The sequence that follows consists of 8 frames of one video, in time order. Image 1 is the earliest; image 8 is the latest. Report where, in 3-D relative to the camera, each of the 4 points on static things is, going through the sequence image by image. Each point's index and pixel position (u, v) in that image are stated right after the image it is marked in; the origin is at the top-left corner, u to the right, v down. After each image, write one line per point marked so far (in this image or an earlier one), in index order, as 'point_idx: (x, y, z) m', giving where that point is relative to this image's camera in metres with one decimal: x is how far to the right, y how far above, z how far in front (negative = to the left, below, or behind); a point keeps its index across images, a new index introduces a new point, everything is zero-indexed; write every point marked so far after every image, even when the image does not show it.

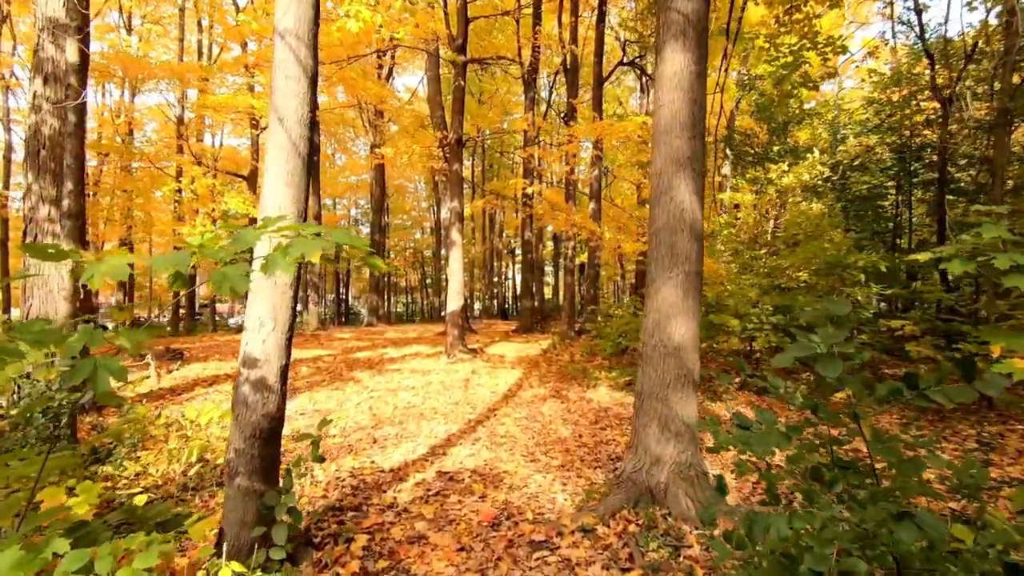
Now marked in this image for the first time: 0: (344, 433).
0: (-1.9, -1.6, +5.5) m
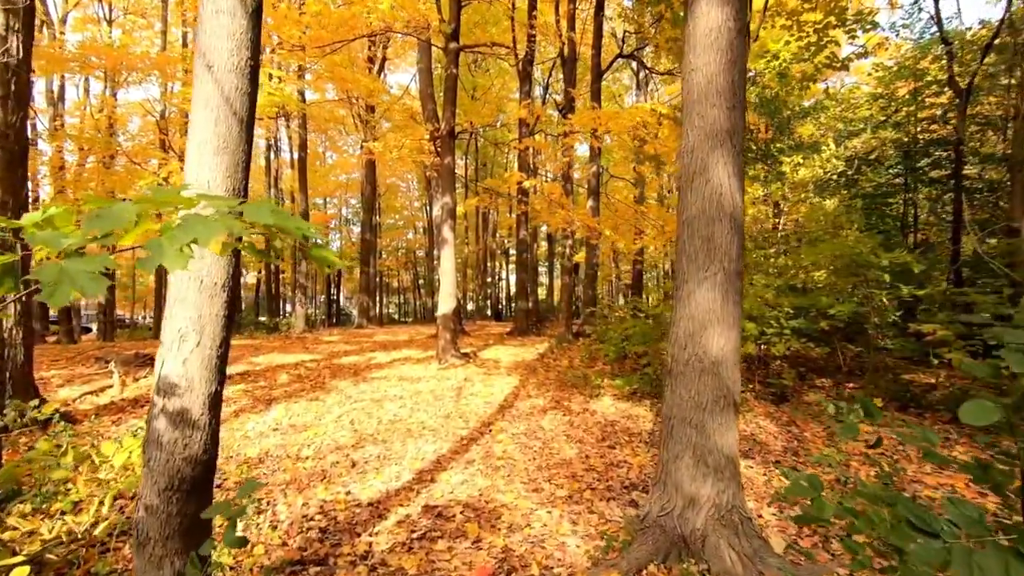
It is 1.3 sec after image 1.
0: (-1.9, -1.7, +4.8) m
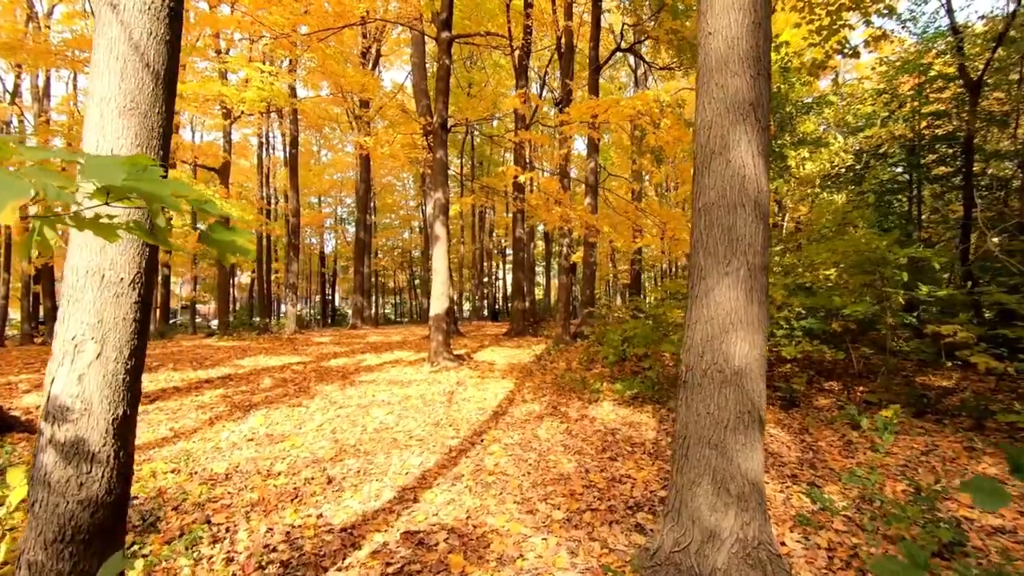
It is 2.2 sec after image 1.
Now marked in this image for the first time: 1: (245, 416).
0: (-2.0, -1.6, +4.4) m
1: (-3.6, -1.7, +6.6) m
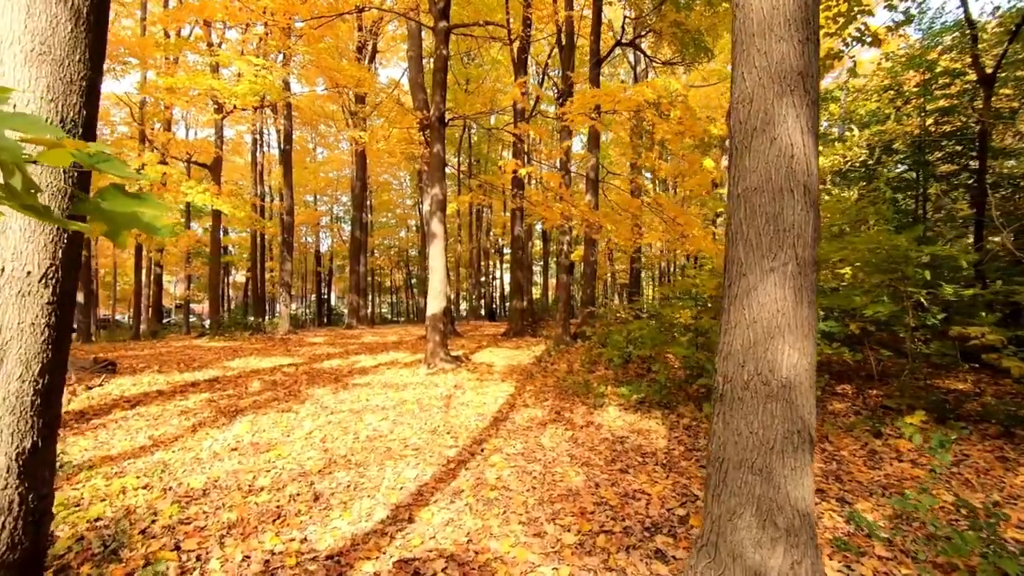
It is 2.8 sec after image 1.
0: (-1.9, -1.6, +4.0) m
1: (-3.6, -1.7, +6.2) m
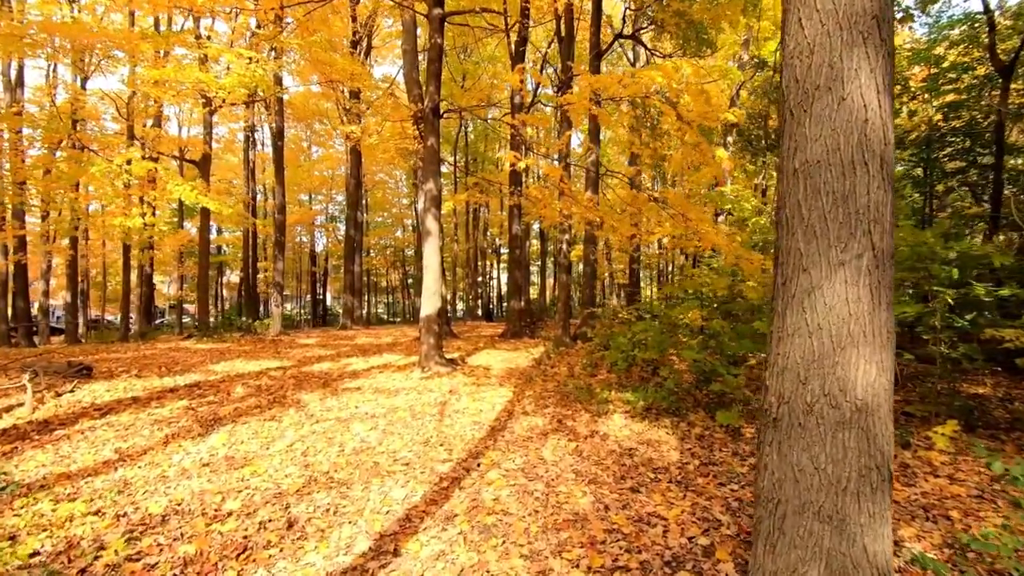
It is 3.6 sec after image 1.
0: (-2.0, -1.6, +3.6) m
1: (-3.6, -1.7, +5.7) m
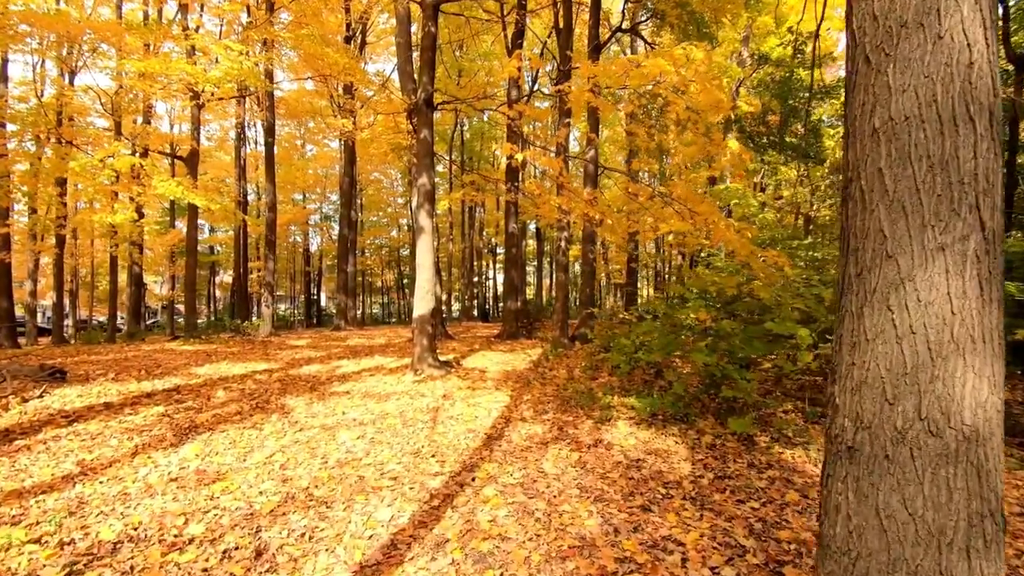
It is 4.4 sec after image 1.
0: (-2.0, -1.6, +3.2) m
1: (-3.6, -1.7, +5.3) m
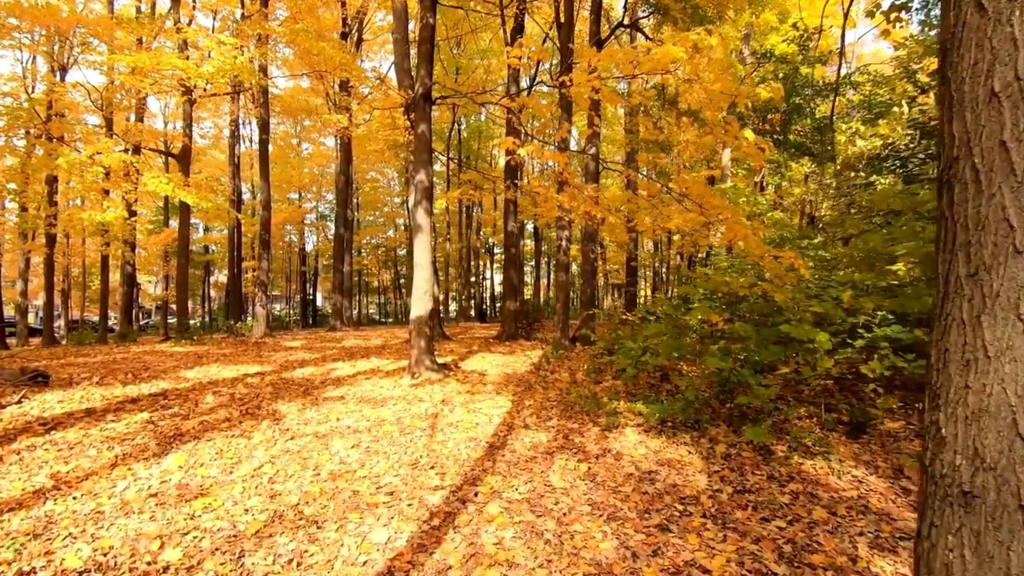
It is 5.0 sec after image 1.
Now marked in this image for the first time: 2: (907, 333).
0: (-1.9, -1.6, +2.9) m
1: (-3.6, -1.7, +5.0) m
2: (+3.8, -0.4, +4.7) m
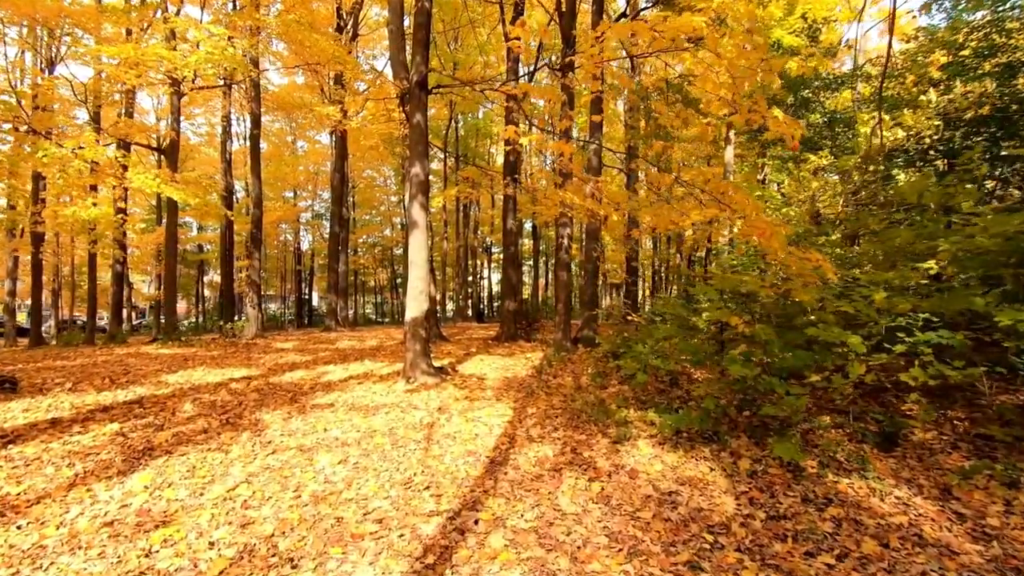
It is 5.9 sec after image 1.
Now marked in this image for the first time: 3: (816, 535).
0: (-1.9, -1.6, +2.4) m
1: (-3.6, -1.7, +4.5) m
2: (+3.9, -0.4, +4.3) m
3: (+2.0, -1.7, +3.3) m
